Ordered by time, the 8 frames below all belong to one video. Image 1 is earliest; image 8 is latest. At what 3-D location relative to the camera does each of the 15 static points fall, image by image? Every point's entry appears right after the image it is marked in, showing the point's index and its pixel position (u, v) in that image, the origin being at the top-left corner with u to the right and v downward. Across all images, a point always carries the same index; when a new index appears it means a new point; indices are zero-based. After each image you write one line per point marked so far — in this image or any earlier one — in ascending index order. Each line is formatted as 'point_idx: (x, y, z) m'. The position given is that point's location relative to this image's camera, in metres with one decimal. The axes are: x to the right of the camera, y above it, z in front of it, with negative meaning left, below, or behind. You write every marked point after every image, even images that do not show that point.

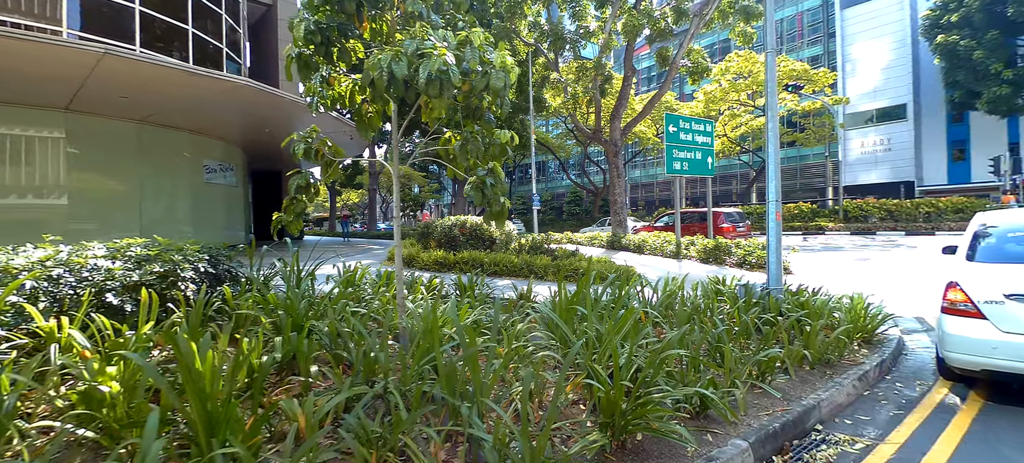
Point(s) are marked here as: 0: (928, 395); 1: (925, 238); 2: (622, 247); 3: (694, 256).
0: (+3.8, -1.5, +4.0) m
1: (+18.4, -0.3, +18.9) m
2: (+3.5, -0.5, +13.8) m
3: (+5.0, -0.8, +12.0) m
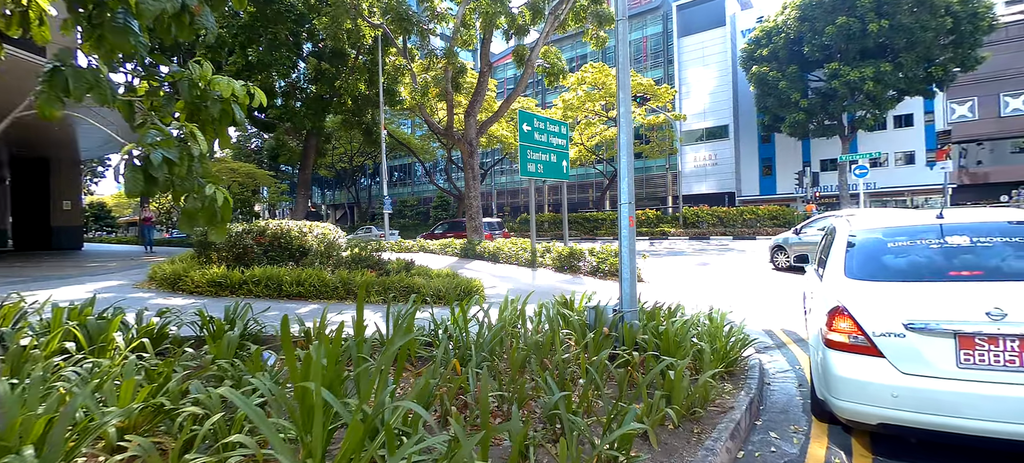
0: (+2.1, -1.5, +3.1) m
1: (+11.8, -0.6, +21.5) m
2: (-1.0, -0.7, +12.4) m
3: (+1.0, -0.9, +11.1) m
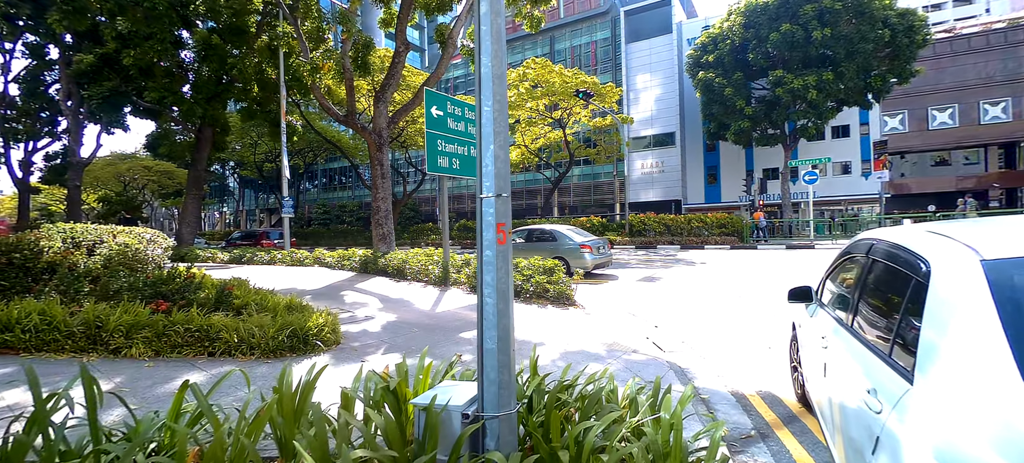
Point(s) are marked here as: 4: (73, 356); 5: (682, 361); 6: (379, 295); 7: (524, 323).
0: (+1.0, -1.6, +1.0) m
1: (+8.7, -1.0, +20.3) m
2: (-3.1, -0.9, +10.0) m
3: (-1.0, -1.1, +8.8) m
4: (-4.2, -1.2, +4.1) m
5: (+1.9, -1.4, +4.8) m
6: (-2.3, -1.1, +7.7) m
7: (+0.2, -1.4, +6.5) m
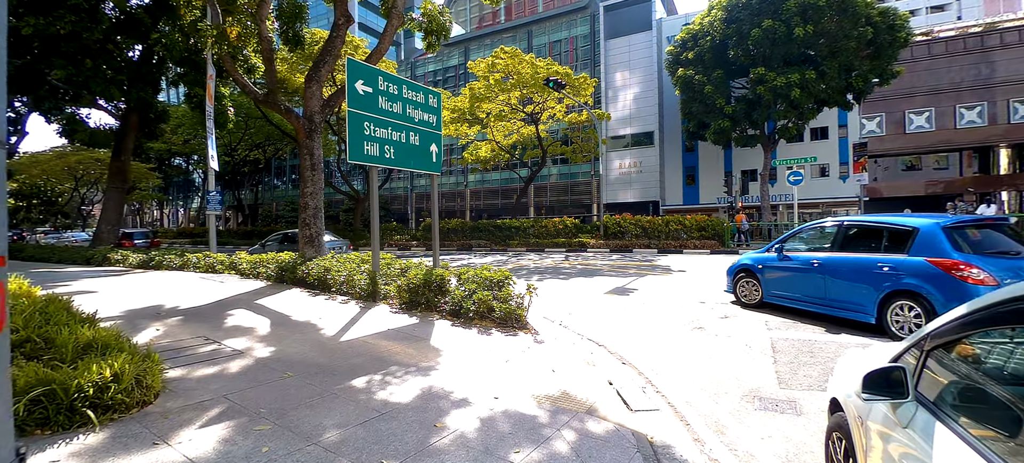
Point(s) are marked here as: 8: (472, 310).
0: (+0.3, -1.7, -0.6) m
1: (+7.2, -1.1, +19.1) m
2: (-4.1, -0.9, +8.3) m
3: (-1.9, -1.2, +7.2) m
4: (-4.9, -1.2, +2.4) m
5: (+1.1, -1.5, +3.3) m
6: (-3.2, -1.1, +6.0) m
7: (-0.7, -1.4, +4.9) m
8: (-0.6, -1.2, +6.6) m
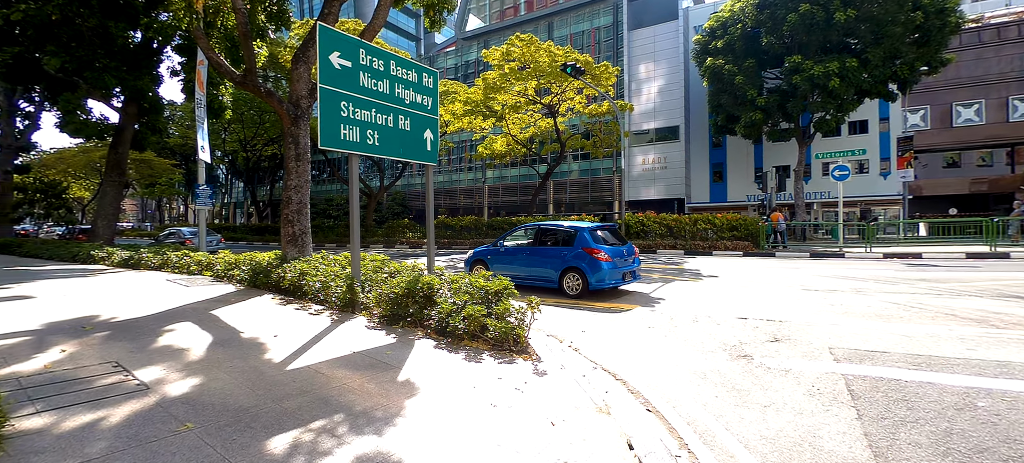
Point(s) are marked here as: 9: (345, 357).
0: (0.0, -1.8, -1.8) m
1: (+7.8, -1.1, +17.6) m
2: (-4.0, -0.9, +7.3) m
3: (-1.9, -1.2, +6.1) m
4: (-5.1, -1.2, +1.4) m
5: (+0.9, -1.5, +2.1) m
6: (-3.3, -1.1, +5.0) m
7: (-0.8, -1.5, +3.8) m
8: (-0.6, -1.2, +5.5) m
9: (-1.7, -1.3, +4.4) m
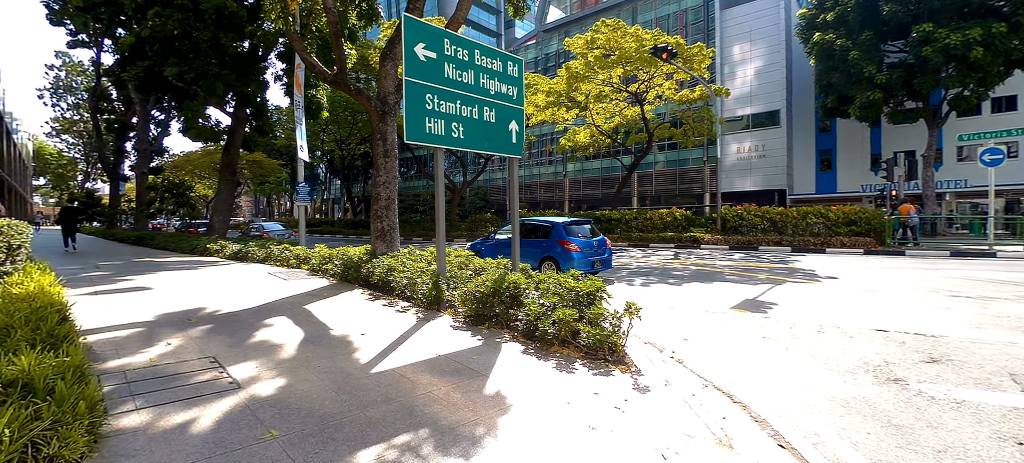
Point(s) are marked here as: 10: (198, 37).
0: (-0.2, -1.8, -2.2) m
1: (+10.9, -1.0, +15.4) m
2: (-2.6, -0.8, +7.4) m
3: (-0.7, -1.1, +5.9) m
4: (-4.7, -1.2, +1.8) m
5: (+1.4, -1.5, +1.4) m
6: (-2.2, -1.0, +5.0) m
7: (0.0, -1.4, +3.4) m
8: (+0.5, -1.2, +5.0) m
9: (-0.8, -1.2, +4.1) m
10: (-9.0, +5.6, +12.5) m
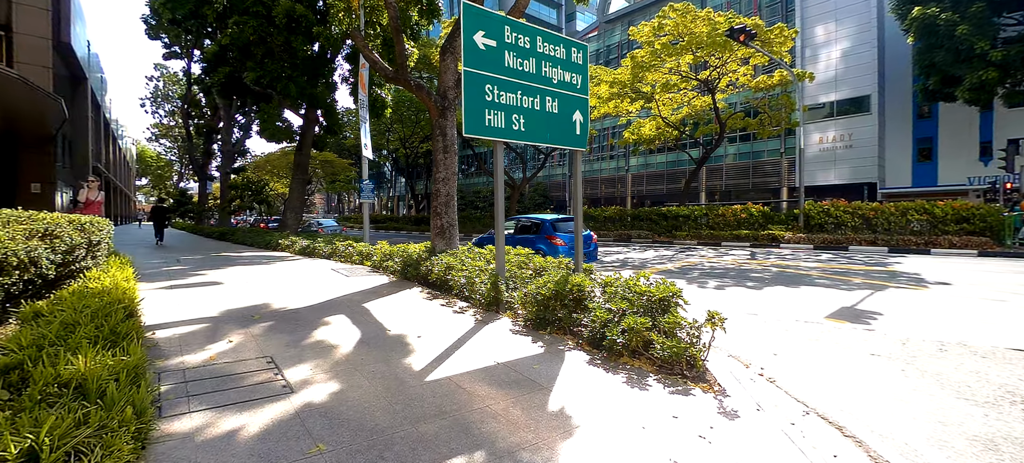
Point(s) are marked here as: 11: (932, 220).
0: (-0.5, -1.8, -2.5) m
1: (+12.9, -0.9, +13.4) m
2: (-1.5, -0.8, +7.3) m
3: (+0.1, -1.1, +5.5) m
4: (-4.4, -1.2, +2.0) m
5: (+1.6, -1.6, +0.8) m
6: (-1.5, -1.0, +4.8) m
7: (+0.5, -1.4, +3.0) m
8: (+1.1, -1.1, +4.5) m
9: (-0.2, -1.2, +3.8) m
10: (-7.2, +5.7, +13.1) m
11: (+15.6, +0.4, +16.1) m
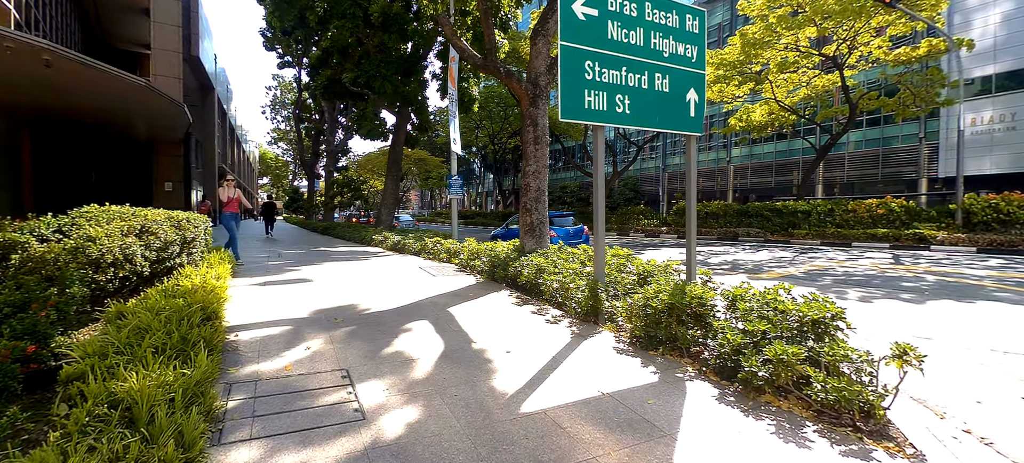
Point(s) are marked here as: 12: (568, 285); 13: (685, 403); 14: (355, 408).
0: (-1.0, -1.9, -3.1) m
1: (+15.3, -1.0, +9.9) m
2: (-0.1, -0.7, +6.7) m
3: (+1.2, -1.1, +4.7) m
4: (-3.9, -1.2, +2.2) m
5: (+1.7, -1.6, -0.2) m
6: (-0.5, -1.0, +4.3) m
7: (+1.1, -1.4, +2.1) m
8: (+2.0, -1.1, +3.5) m
9: (+0.6, -1.2, +3.1) m
10: (-4.4, +5.9, +13.5) m
11: (+18.6, +0.4, +12.0) m
12: (+0.7, -0.7, +5.5) m
13: (+1.3, -1.3, +3.3) m
14: (-1.0, -1.1, +2.8) m
